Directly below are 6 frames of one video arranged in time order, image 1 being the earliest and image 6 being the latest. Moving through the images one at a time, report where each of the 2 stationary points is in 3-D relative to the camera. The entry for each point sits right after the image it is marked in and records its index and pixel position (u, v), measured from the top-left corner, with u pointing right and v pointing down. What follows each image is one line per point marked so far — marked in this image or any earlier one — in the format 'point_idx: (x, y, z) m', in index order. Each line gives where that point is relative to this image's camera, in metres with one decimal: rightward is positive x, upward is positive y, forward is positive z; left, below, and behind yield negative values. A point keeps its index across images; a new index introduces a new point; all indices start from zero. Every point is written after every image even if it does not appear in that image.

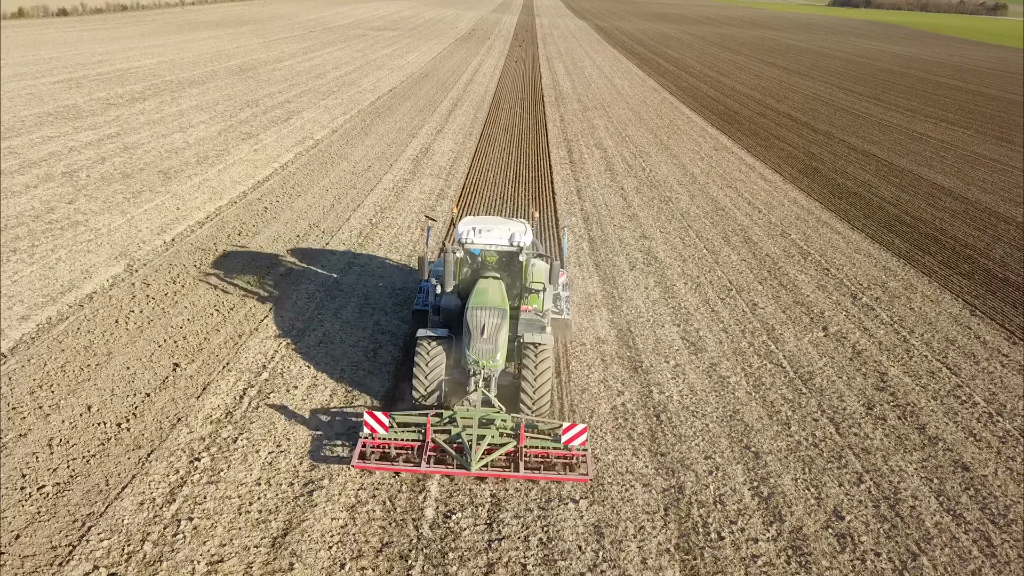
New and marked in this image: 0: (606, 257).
0: (+1.6, +0.5, +13.2) m
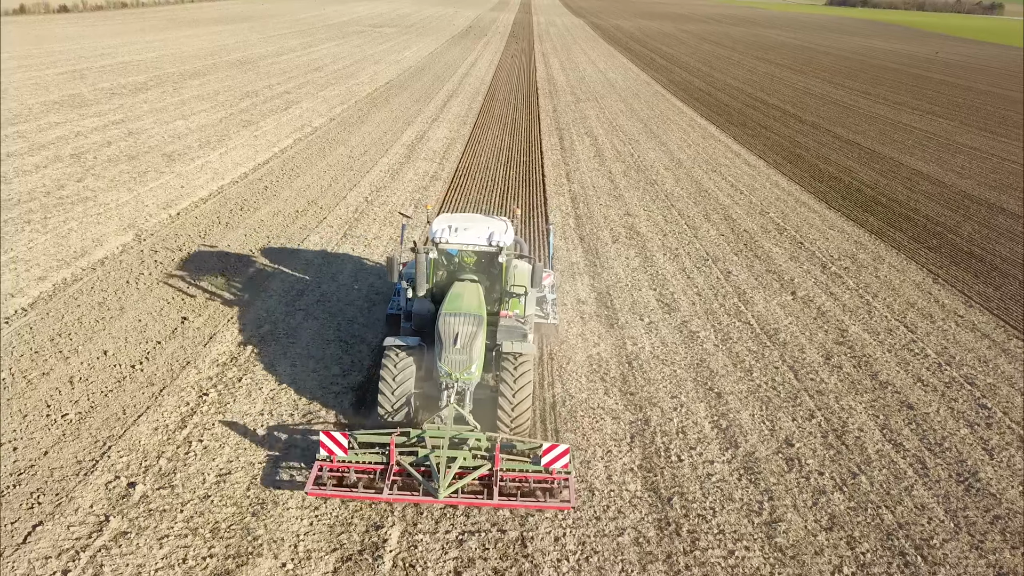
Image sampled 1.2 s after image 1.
0: (+1.4, +1.0, +13.8) m
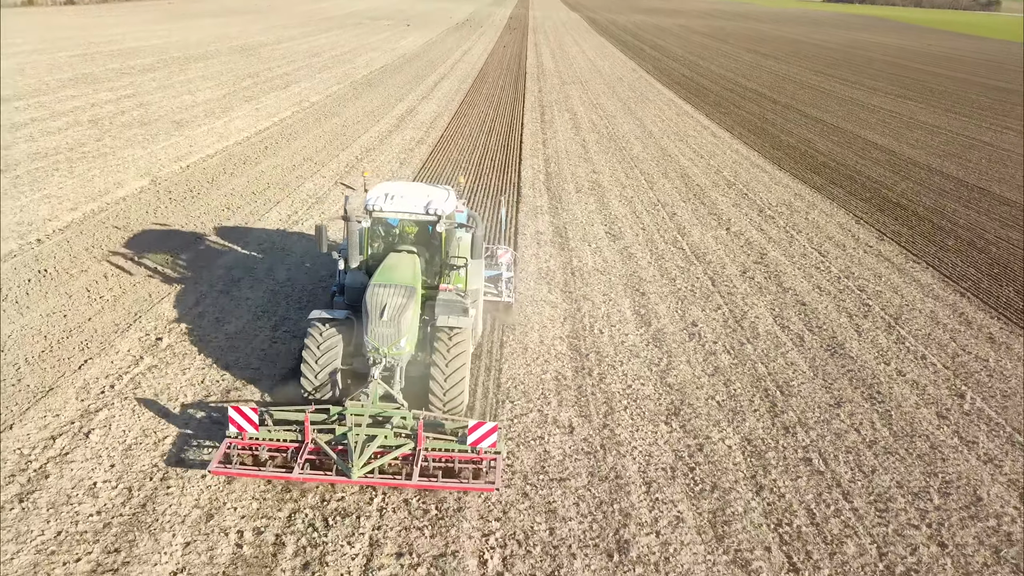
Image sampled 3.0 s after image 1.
0: (+0.9, +2.0, +15.4) m
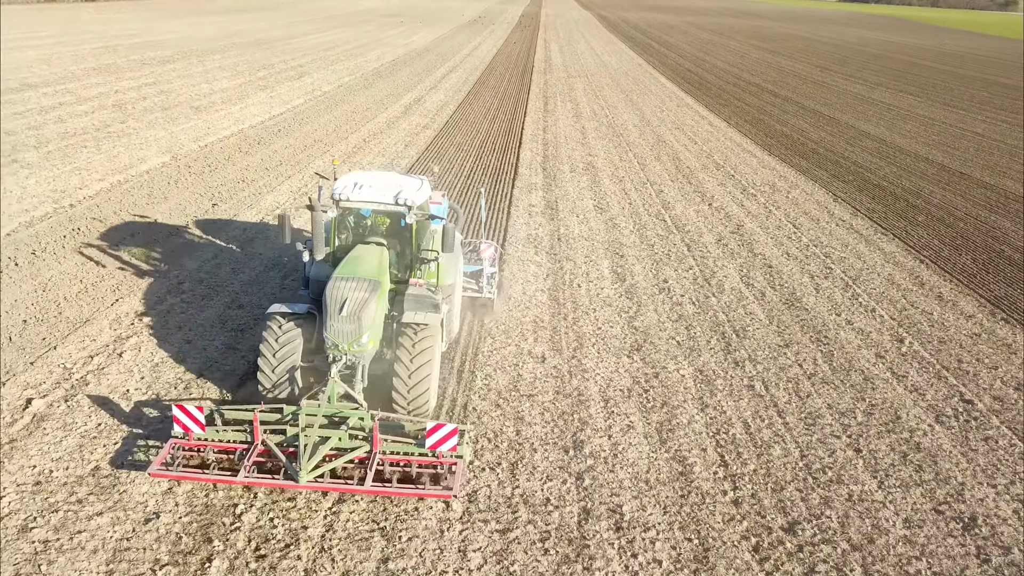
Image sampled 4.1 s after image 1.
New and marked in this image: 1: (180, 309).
0: (+0.9, +2.5, +16.3) m
1: (-3.4, -0.2, +8.0) m
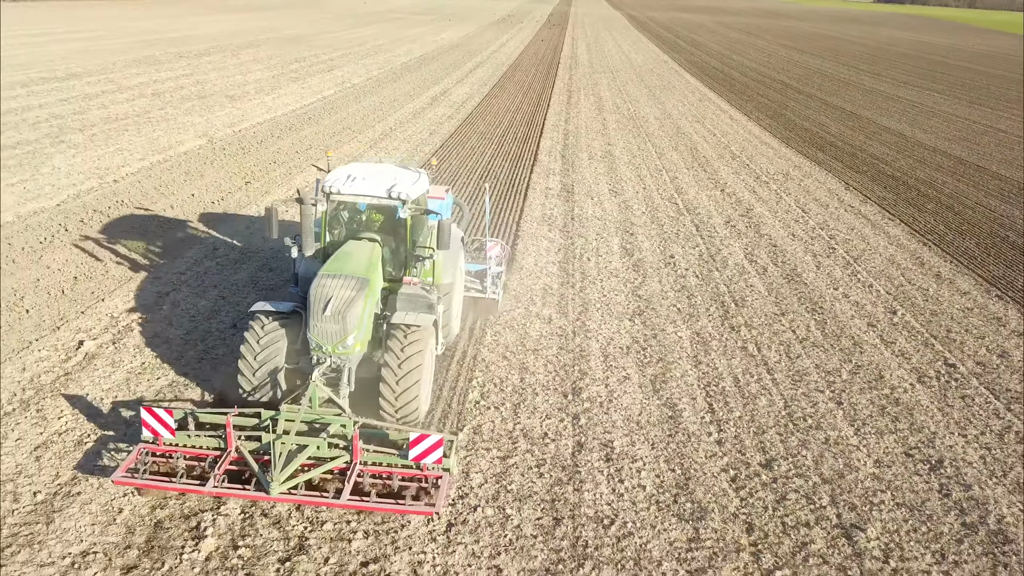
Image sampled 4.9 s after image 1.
0: (+1.3, +2.9, +16.8) m
1: (-3.3, +0.2, +8.7) m
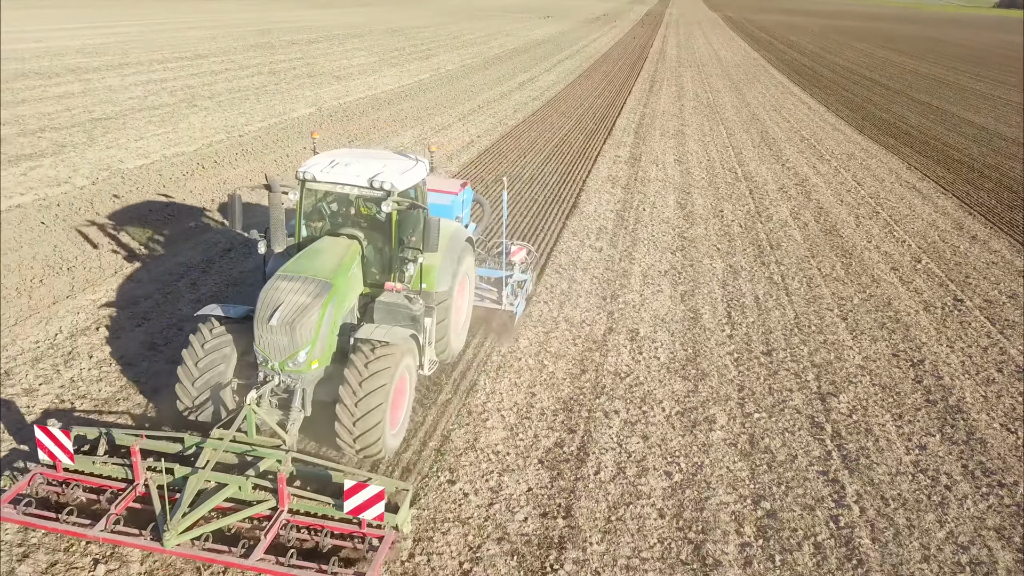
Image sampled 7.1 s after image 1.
0: (+3.0, +3.6, +17.9) m
1: (-2.5, +1.1, +10.3) m
